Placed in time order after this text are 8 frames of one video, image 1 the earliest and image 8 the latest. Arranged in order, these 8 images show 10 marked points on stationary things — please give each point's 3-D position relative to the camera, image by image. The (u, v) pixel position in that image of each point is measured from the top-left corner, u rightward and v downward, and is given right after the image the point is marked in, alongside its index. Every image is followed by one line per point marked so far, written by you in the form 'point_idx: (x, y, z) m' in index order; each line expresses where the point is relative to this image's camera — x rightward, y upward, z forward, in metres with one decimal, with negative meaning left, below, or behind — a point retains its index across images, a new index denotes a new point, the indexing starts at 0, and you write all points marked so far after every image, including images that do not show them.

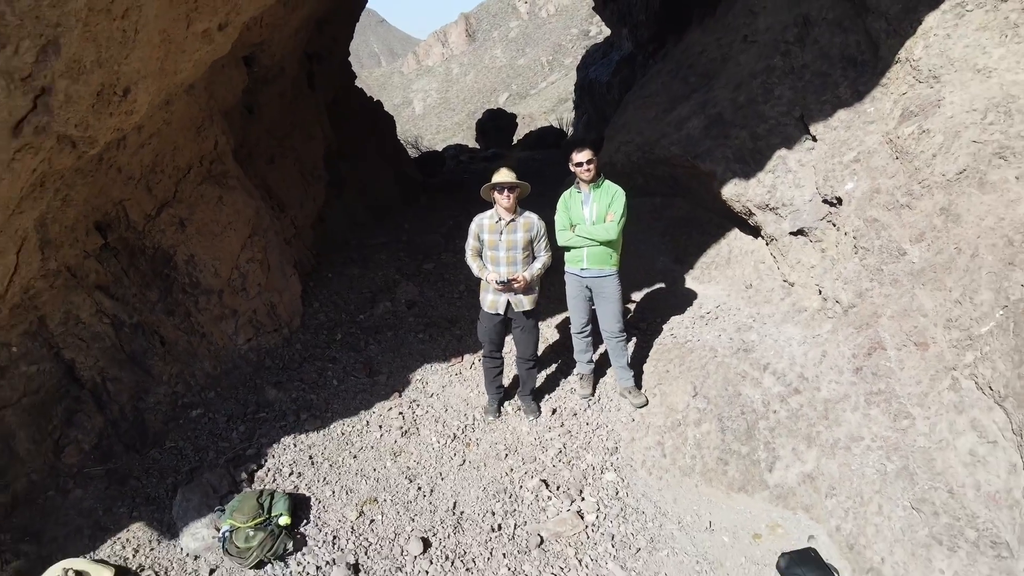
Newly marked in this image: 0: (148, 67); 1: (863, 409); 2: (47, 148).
0: (-1.2, +0.7, +2.4) m
1: (+1.3, -0.4, +2.6) m
2: (-1.5, +0.5, +2.3) m
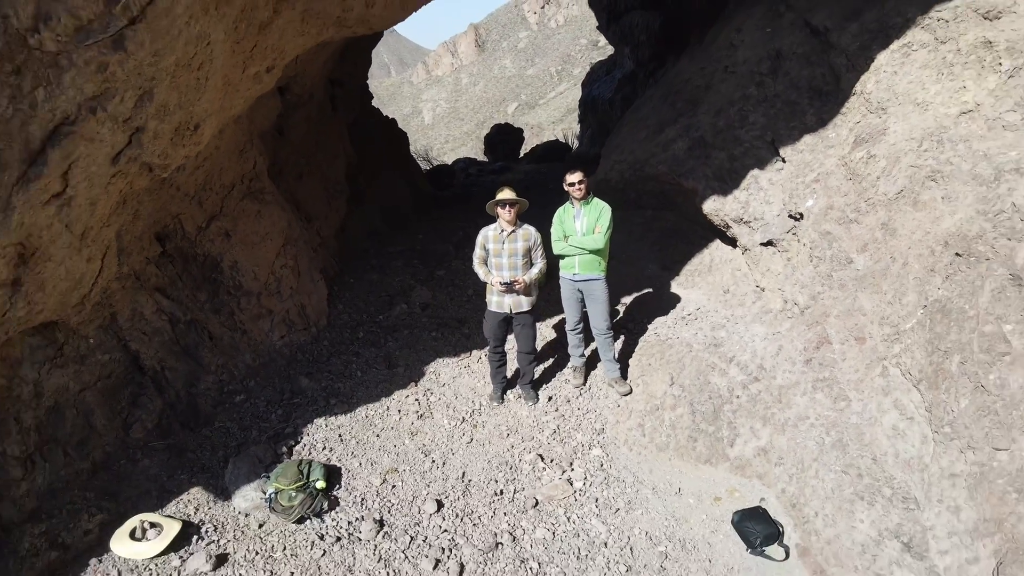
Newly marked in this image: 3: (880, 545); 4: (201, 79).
0: (-1.2, +0.7, +2.9) m
1: (+1.3, -0.4, +3.0) m
2: (-1.5, +0.5, +2.8) m
3: (+1.2, -0.9, +2.5) m
4: (-1.2, +0.8, +2.7) m
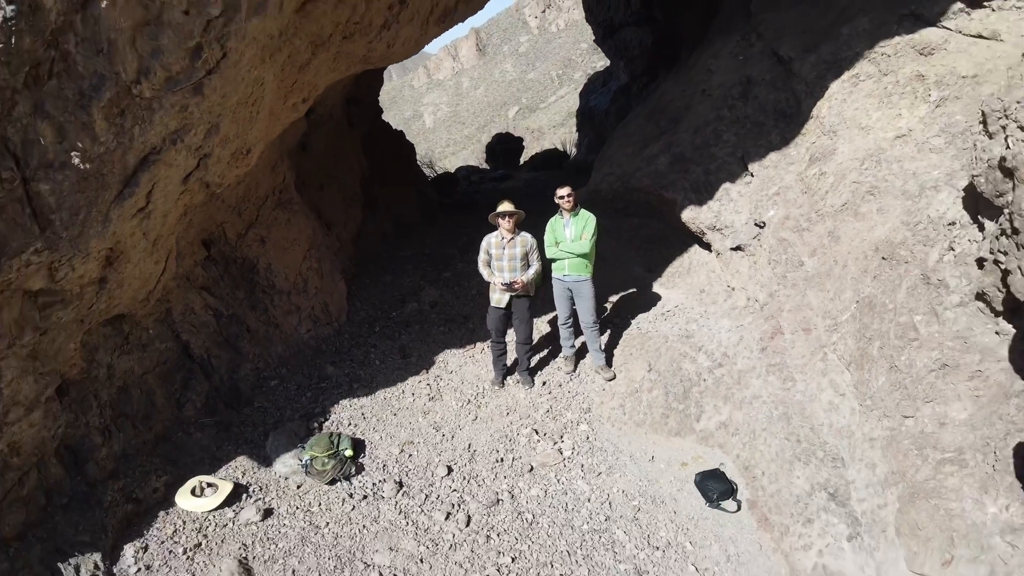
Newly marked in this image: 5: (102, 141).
0: (-1.2, +0.8, +3.5) m
1: (+1.3, -0.4, +3.6) m
2: (-1.5, +0.5, +3.4) m
3: (+1.2, -0.9, +3.0) m
4: (-1.2, +0.8, +3.3) m
5: (-1.5, +0.5, +2.7) m
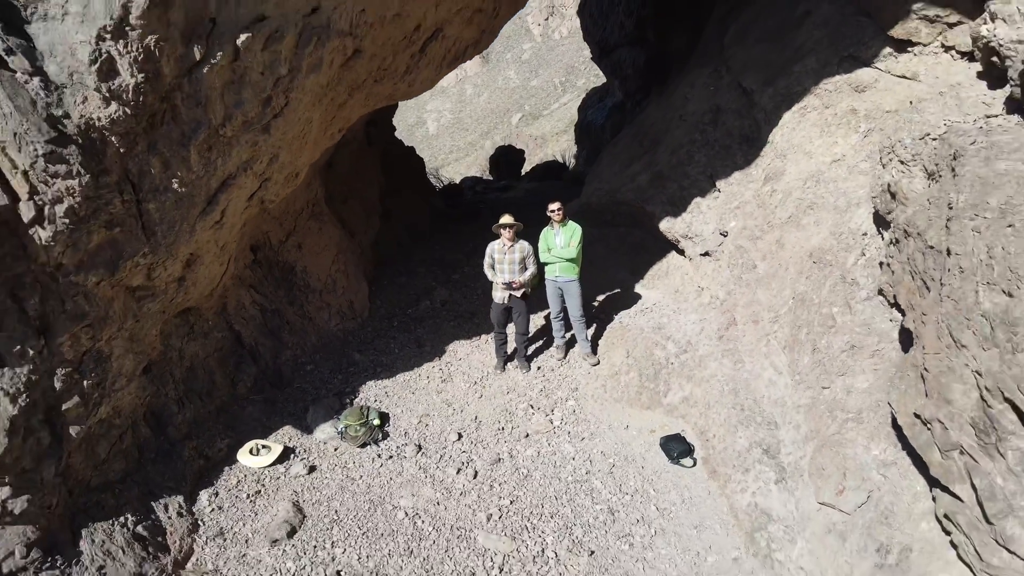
0: (-1.2, +0.8, +4.3) m
1: (+1.3, -0.4, +4.4) m
2: (-1.5, +0.5, +4.2) m
3: (+1.2, -0.9, +3.8) m
4: (-1.2, +0.8, +4.1) m
5: (-1.5, +0.6, +3.5) m
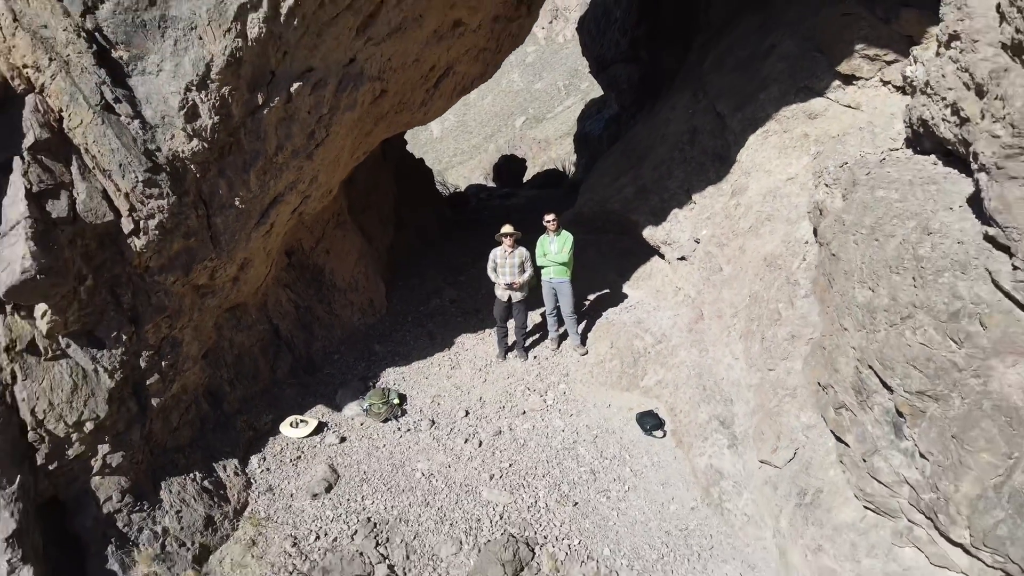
0: (-1.2, +0.8, +5.1) m
1: (+1.3, -0.4, +5.2) m
2: (-1.5, +0.5, +5.0) m
3: (+1.2, -0.9, +4.6) m
4: (-1.2, +0.8, +4.9) m
5: (-1.5, +0.6, +4.3) m
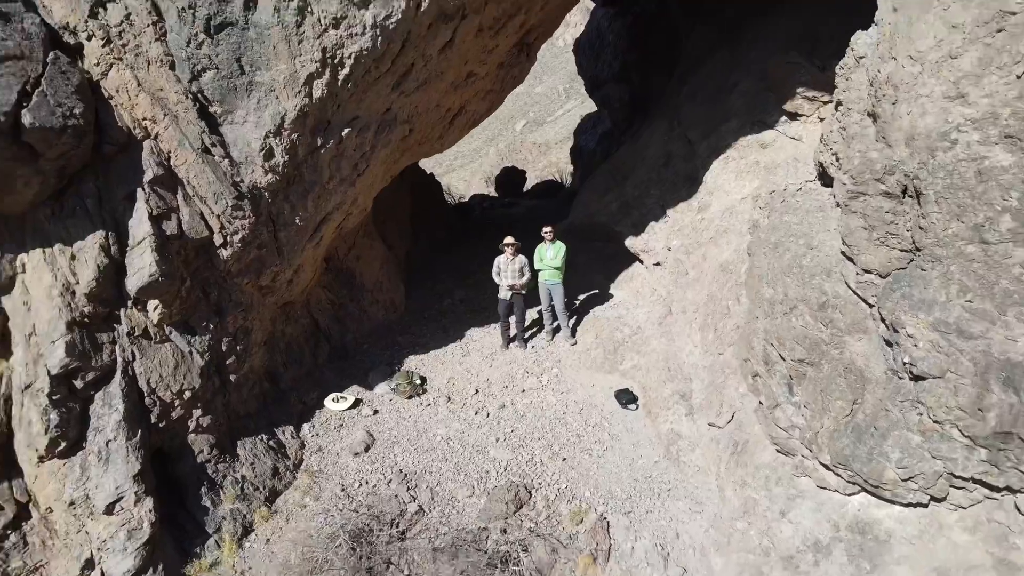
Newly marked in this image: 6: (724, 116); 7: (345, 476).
0: (-1.2, +0.8, +6.2) m
1: (+1.3, -0.4, +6.3) m
2: (-1.5, +0.5, +6.1) m
3: (+1.2, -0.9, +5.7) m
4: (-1.2, +0.8, +6.0) m
5: (-1.5, +0.6, +5.4) m
6: (+2.1, +1.7, +7.3) m
7: (-1.2, -1.4, +5.4) m
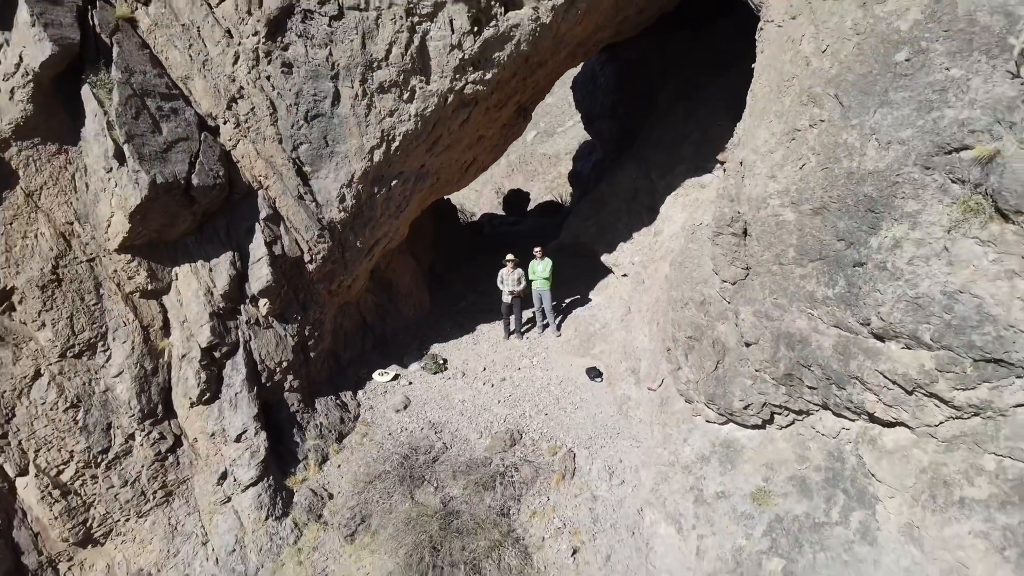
0: (-1.2, +0.7, +8.5) m
1: (+1.3, -0.5, +8.5) m
2: (-1.5, +0.4, +8.3) m
3: (+1.2, -0.9, +7.9) m
4: (-1.2, +0.8, +8.3) m
5: (-1.5, +0.5, +7.7) m
6: (+2.1, +1.6, +9.5) m
7: (-1.3, -1.4, +7.6) m
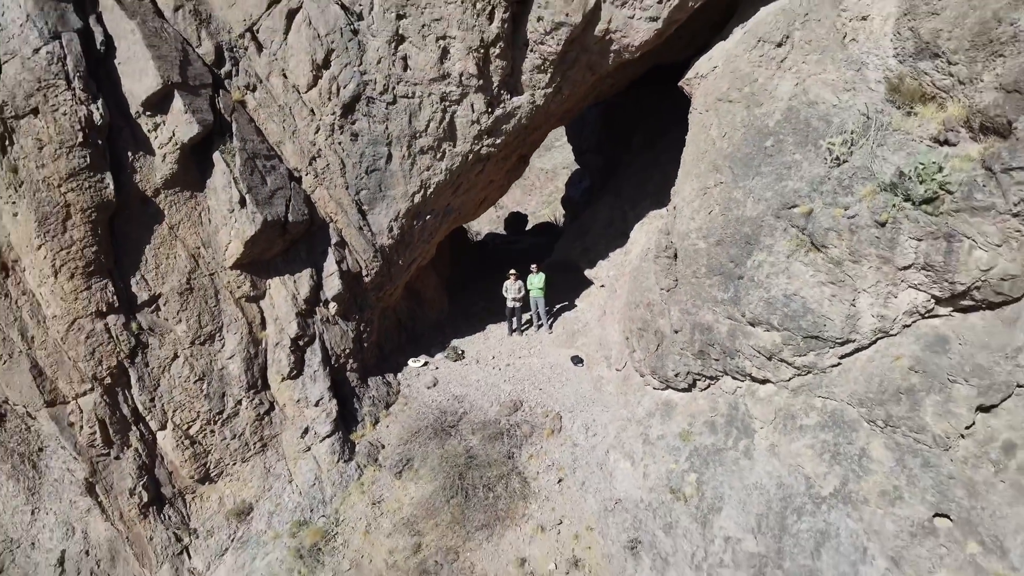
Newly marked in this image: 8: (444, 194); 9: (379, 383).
0: (-1.2, +0.6, +11.1) m
1: (+1.3, -0.6, +11.0) m
2: (-1.5, +0.3, +10.9) m
3: (+1.3, -1.0, +10.4) m
4: (-1.2, +0.7, +10.9) m
5: (-1.5, +0.4, +10.2) m
6: (+2.2, +1.5, +12.1) m
7: (-1.2, -1.5, +10.2) m
8: (-0.9, +1.3, +10.0) m
9: (-1.9, -1.3, +10.2) m
